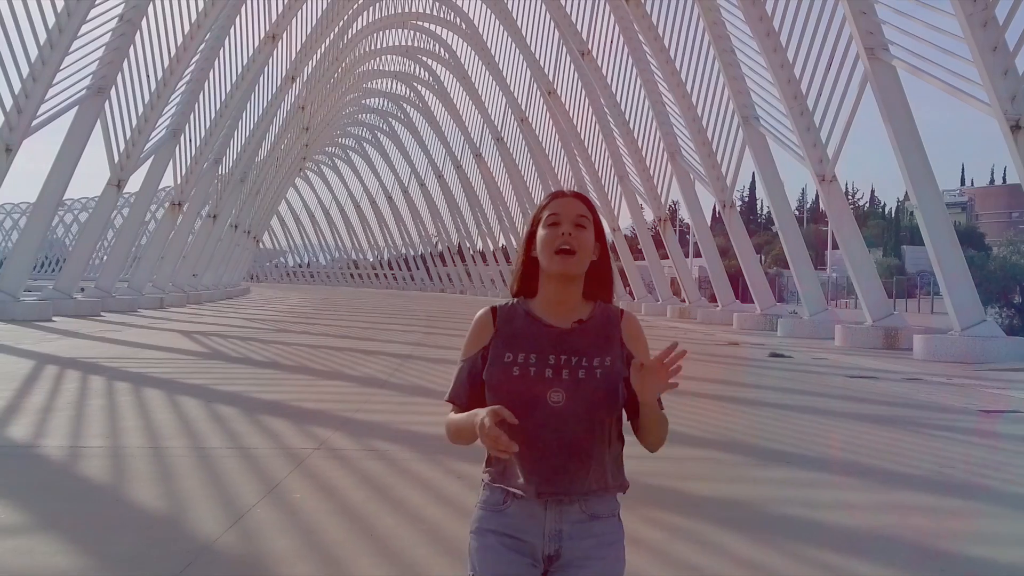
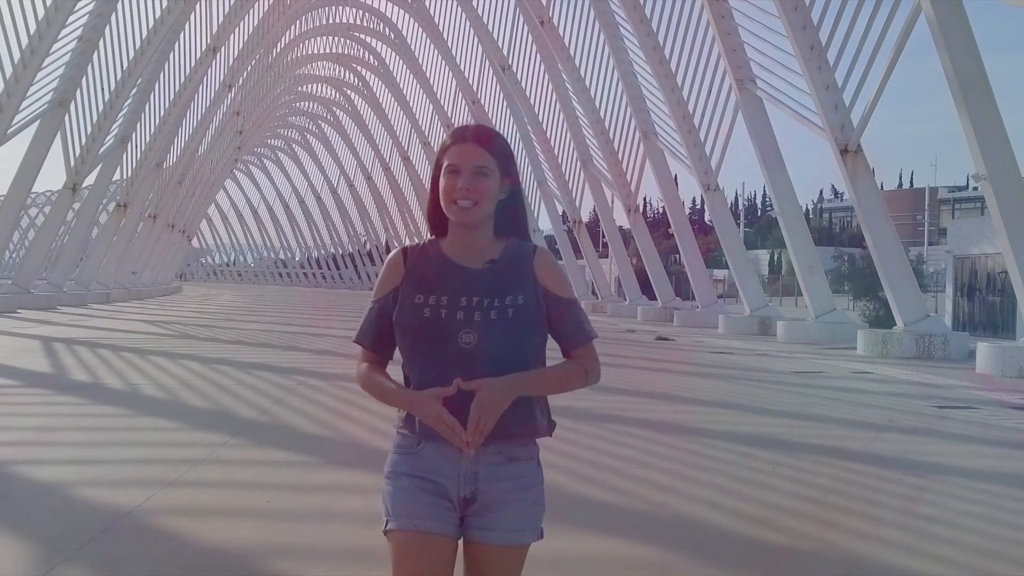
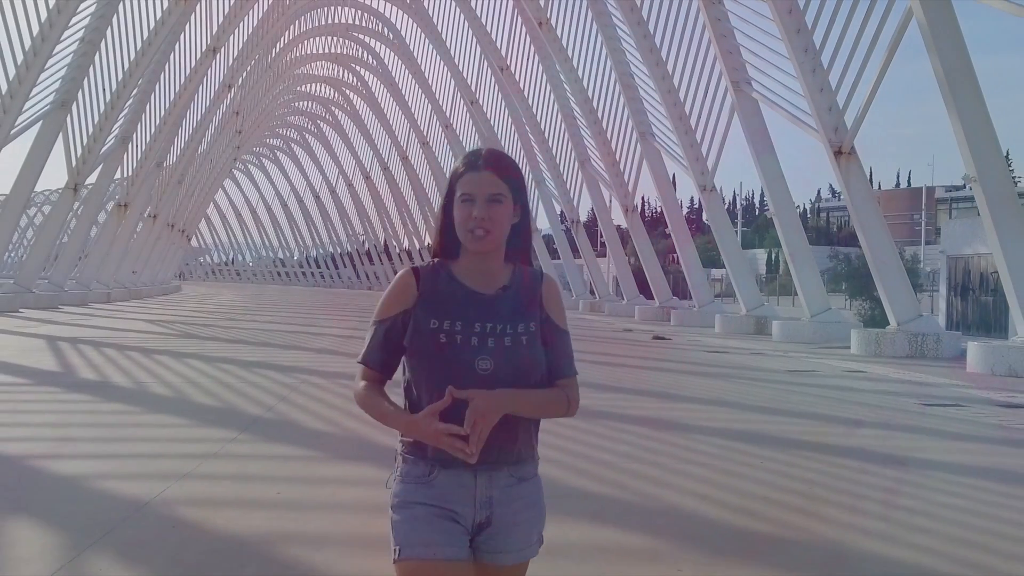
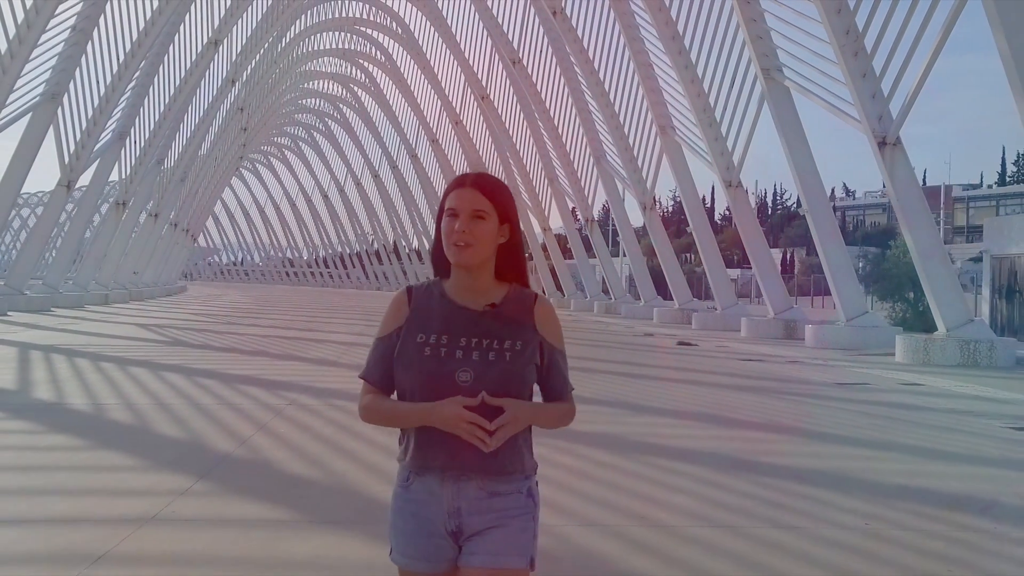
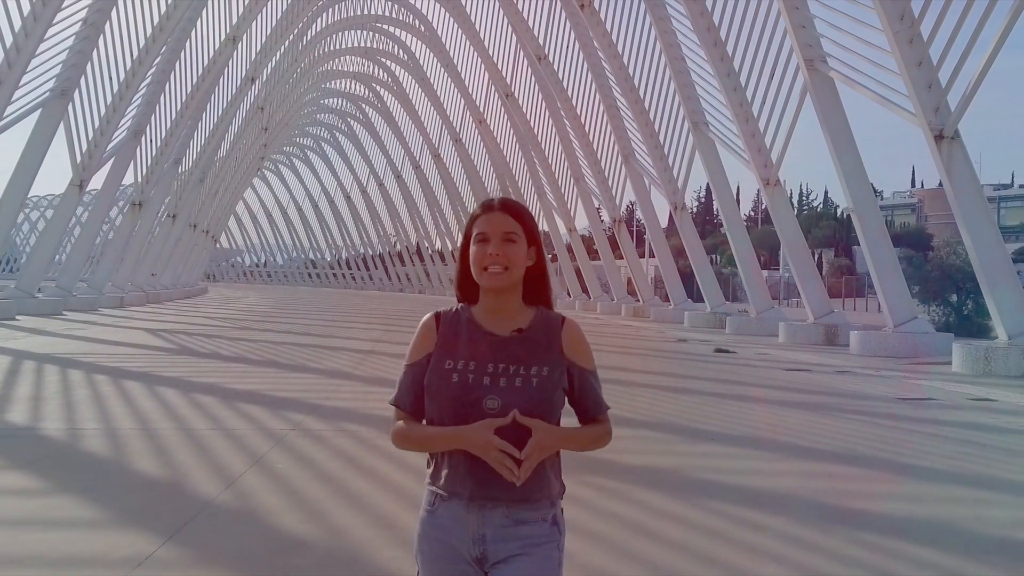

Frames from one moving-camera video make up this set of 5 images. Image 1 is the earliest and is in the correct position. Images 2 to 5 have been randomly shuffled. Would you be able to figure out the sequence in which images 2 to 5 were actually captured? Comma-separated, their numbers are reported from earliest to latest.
5, 4, 2, 3
